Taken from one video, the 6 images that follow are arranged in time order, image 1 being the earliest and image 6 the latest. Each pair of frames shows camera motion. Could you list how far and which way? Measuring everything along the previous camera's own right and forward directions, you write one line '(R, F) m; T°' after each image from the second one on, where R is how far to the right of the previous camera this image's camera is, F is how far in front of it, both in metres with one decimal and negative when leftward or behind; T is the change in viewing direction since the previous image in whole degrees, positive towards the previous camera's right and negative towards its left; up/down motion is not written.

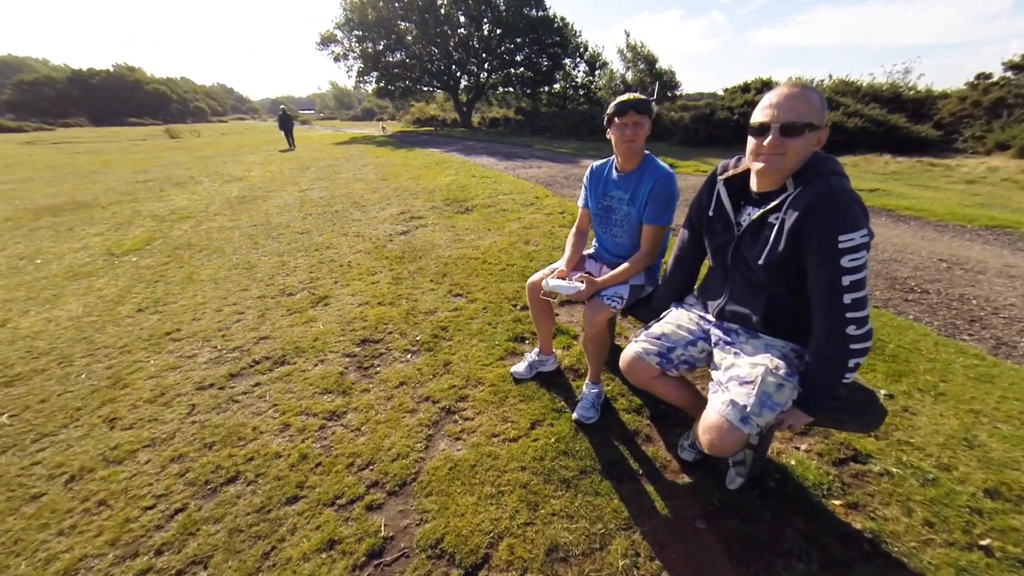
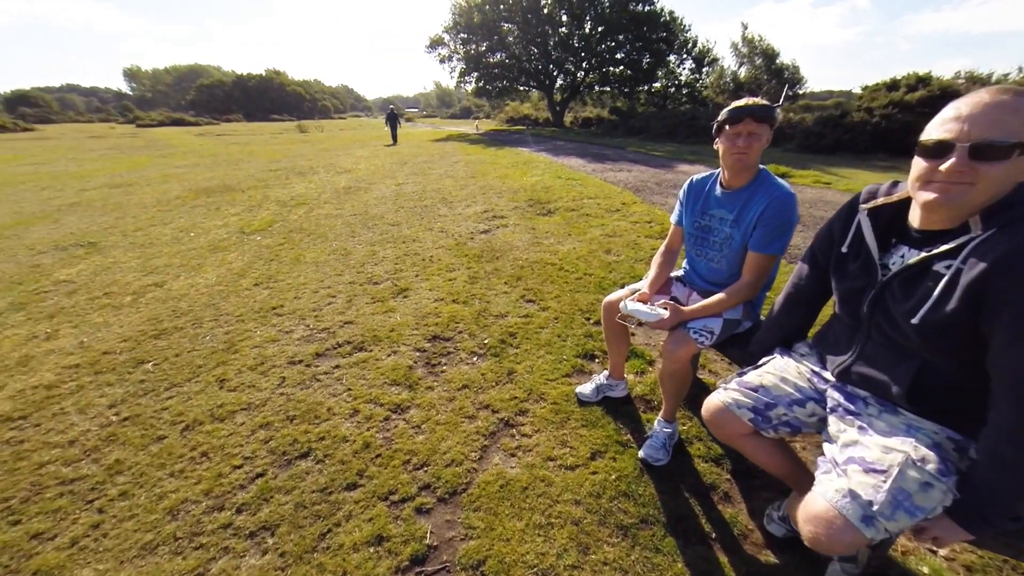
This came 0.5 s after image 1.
(0.0, +0.1) m; -11°
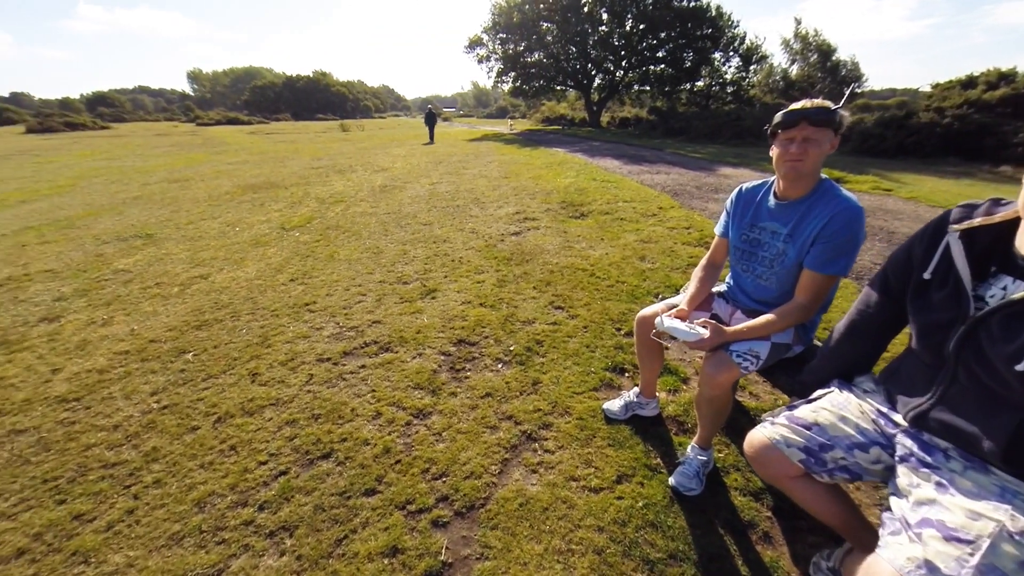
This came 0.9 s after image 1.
(0.0, +0.1) m; -4°
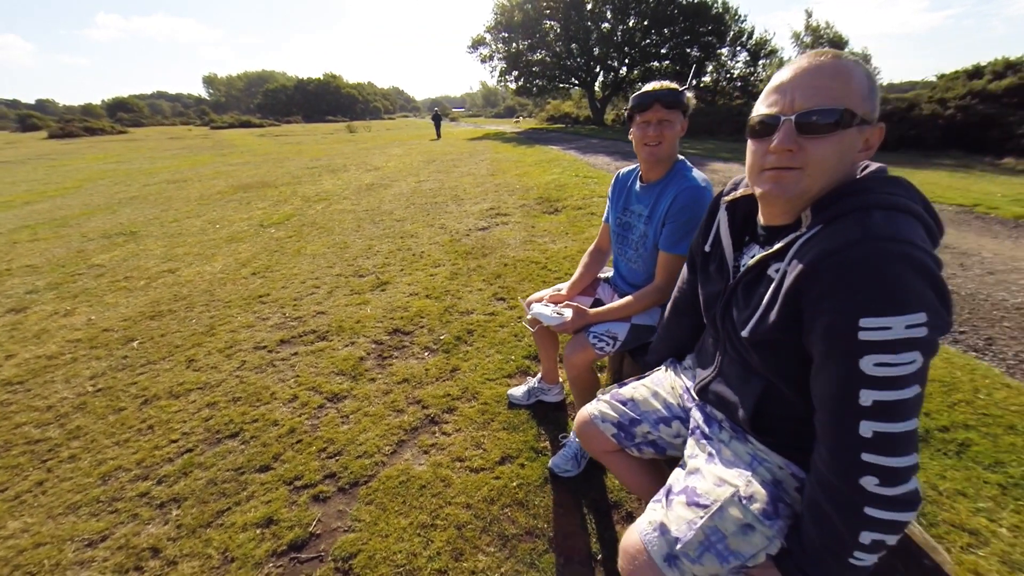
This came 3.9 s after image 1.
(+0.9, -0.1) m; -2°
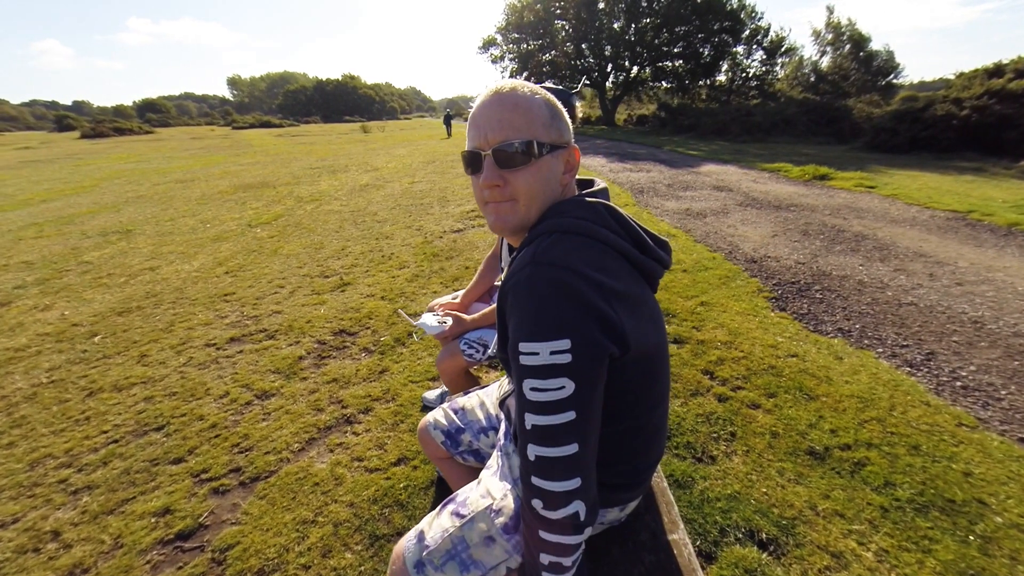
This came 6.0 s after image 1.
(+0.8, 0.0) m; -2°
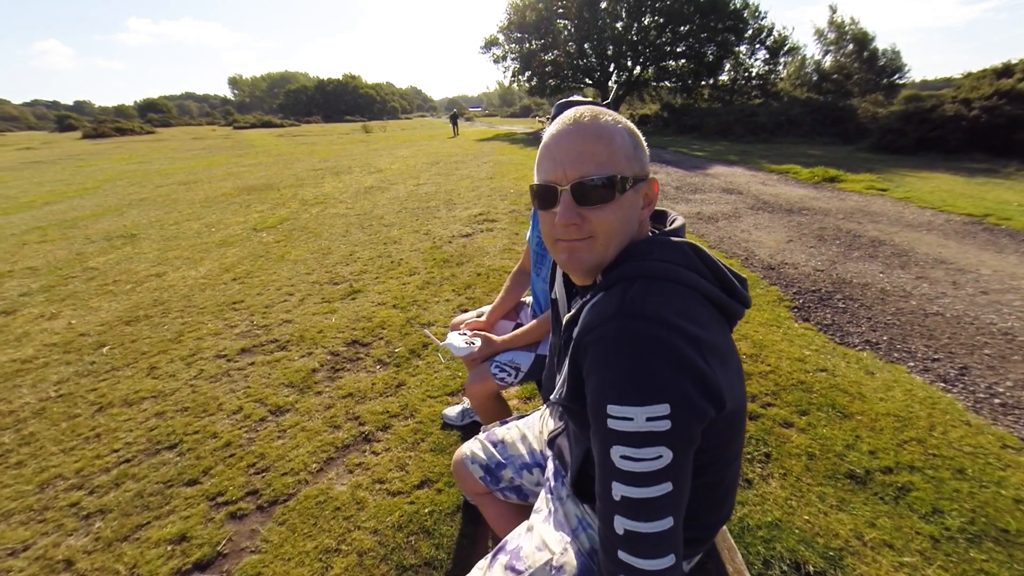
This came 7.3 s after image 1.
(-0.2, +0.1) m; 0°
